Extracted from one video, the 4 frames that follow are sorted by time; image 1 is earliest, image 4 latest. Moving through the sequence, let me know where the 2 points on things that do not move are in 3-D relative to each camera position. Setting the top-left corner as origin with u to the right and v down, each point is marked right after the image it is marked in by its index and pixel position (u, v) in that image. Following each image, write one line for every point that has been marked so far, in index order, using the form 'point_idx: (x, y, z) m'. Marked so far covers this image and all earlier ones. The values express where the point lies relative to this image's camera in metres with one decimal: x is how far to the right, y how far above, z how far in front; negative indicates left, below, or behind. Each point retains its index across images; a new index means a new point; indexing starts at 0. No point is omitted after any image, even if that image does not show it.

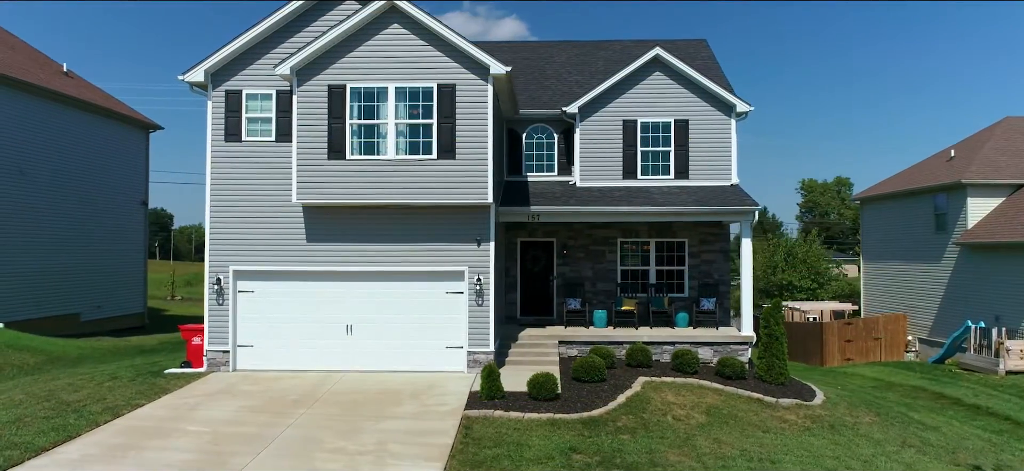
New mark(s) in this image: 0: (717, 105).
0: (+4.6, +2.8, +14.8) m
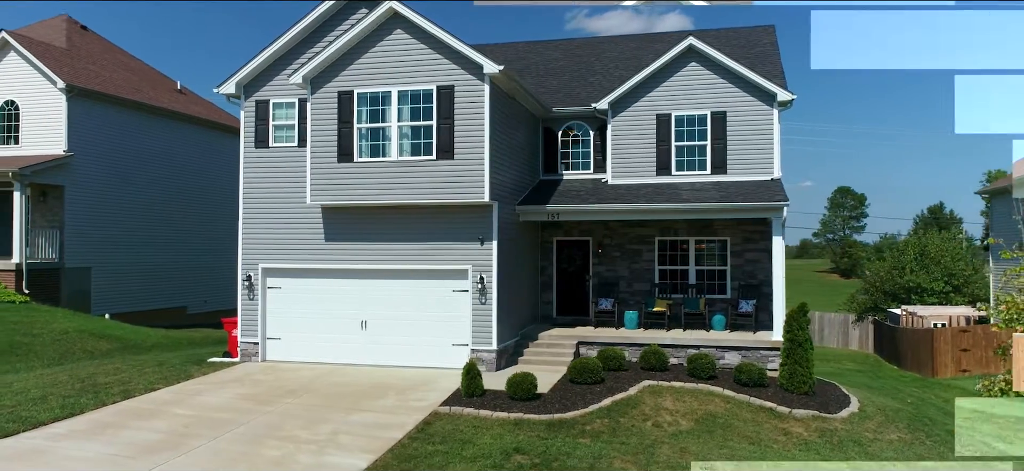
0: (+5.0, +2.9, +13.8) m
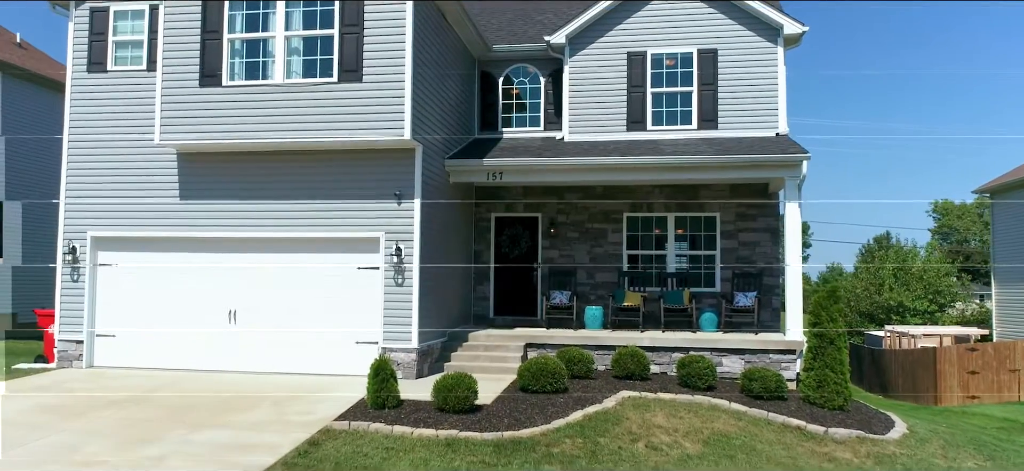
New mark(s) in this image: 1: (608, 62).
0: (+4.1, +3.3, +11.2) m
1: (+1.6, +2.9, +11.1) m
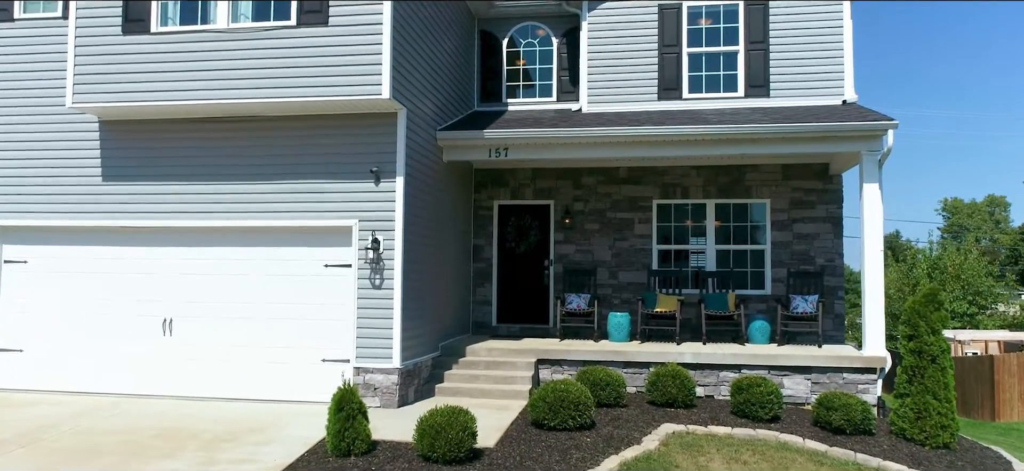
0: (+4.2, +3.4, +9.3) m
1: (+1.7, +3.0, +9.2) m
